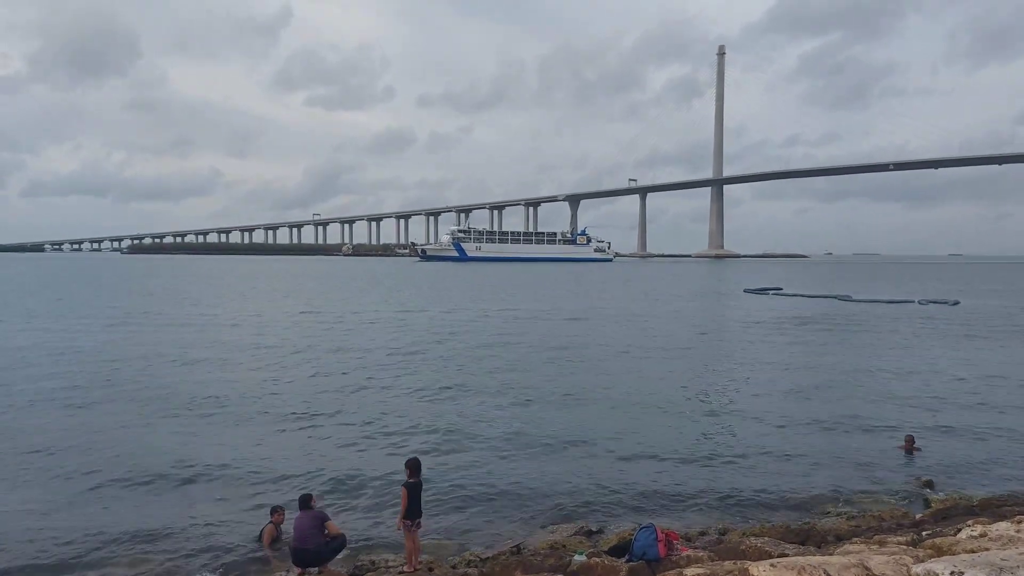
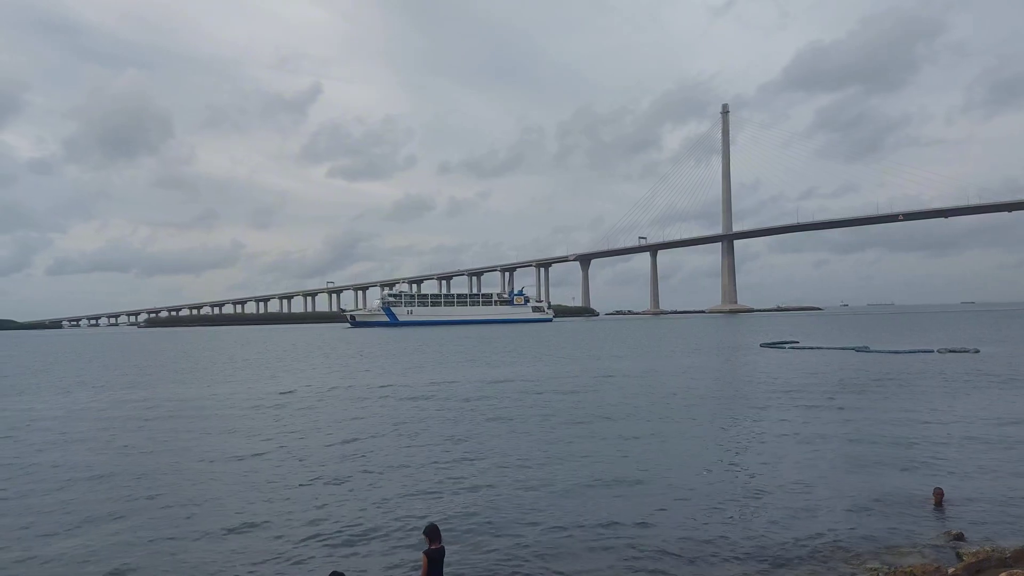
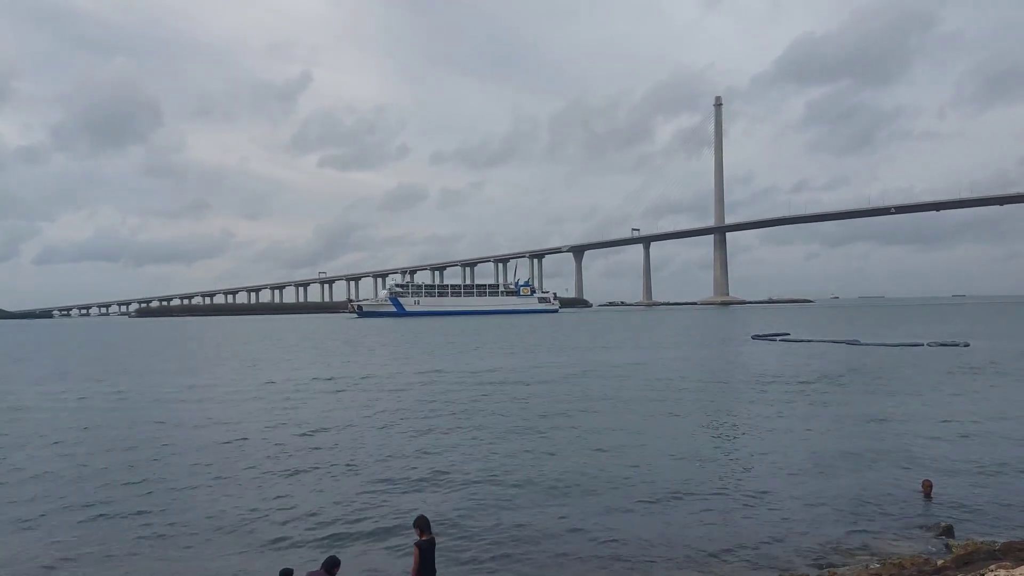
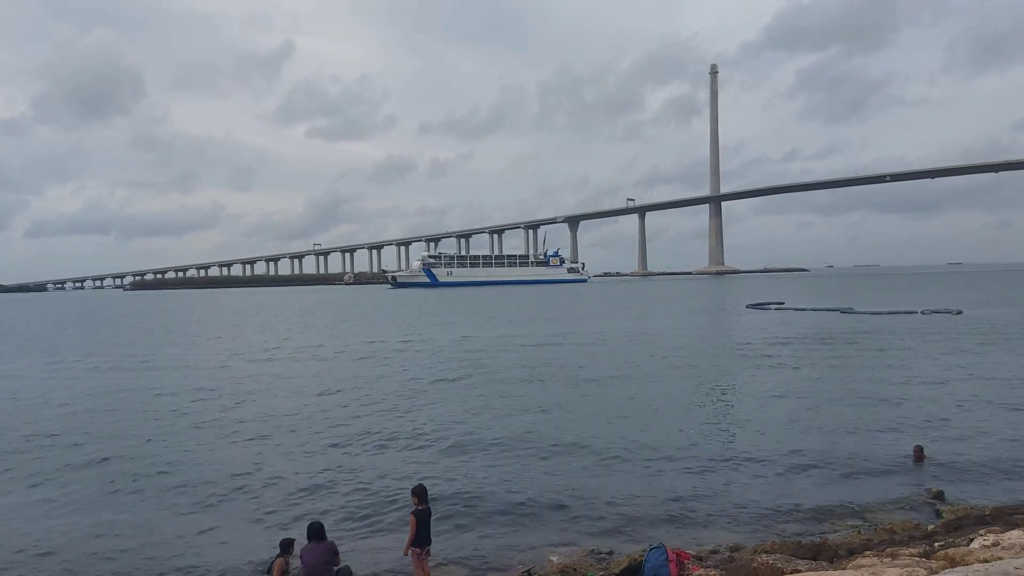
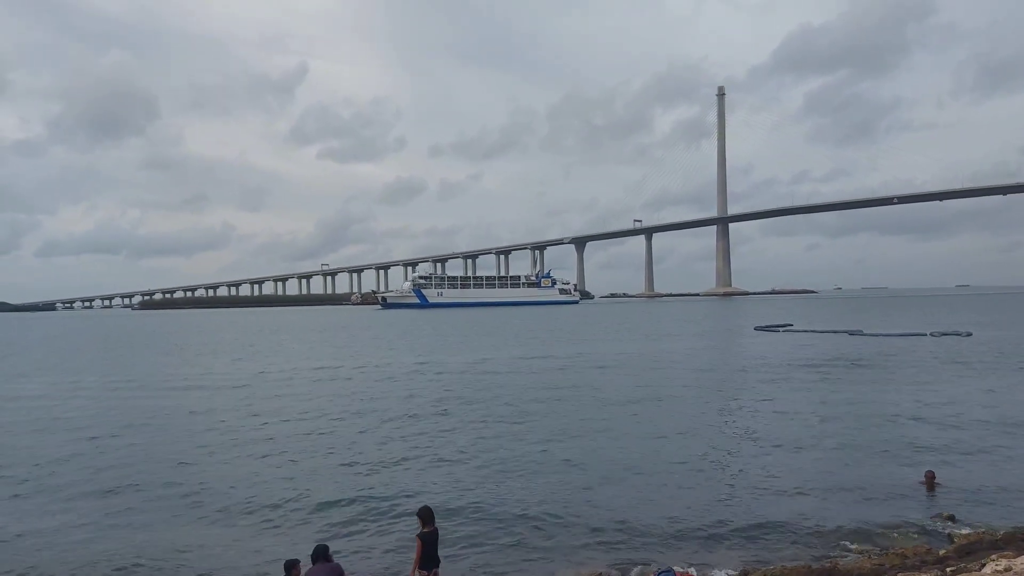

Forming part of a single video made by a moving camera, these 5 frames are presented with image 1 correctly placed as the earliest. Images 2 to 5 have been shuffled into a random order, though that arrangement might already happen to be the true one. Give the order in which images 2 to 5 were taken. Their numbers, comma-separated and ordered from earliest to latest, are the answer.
4, 5, 3, 2
